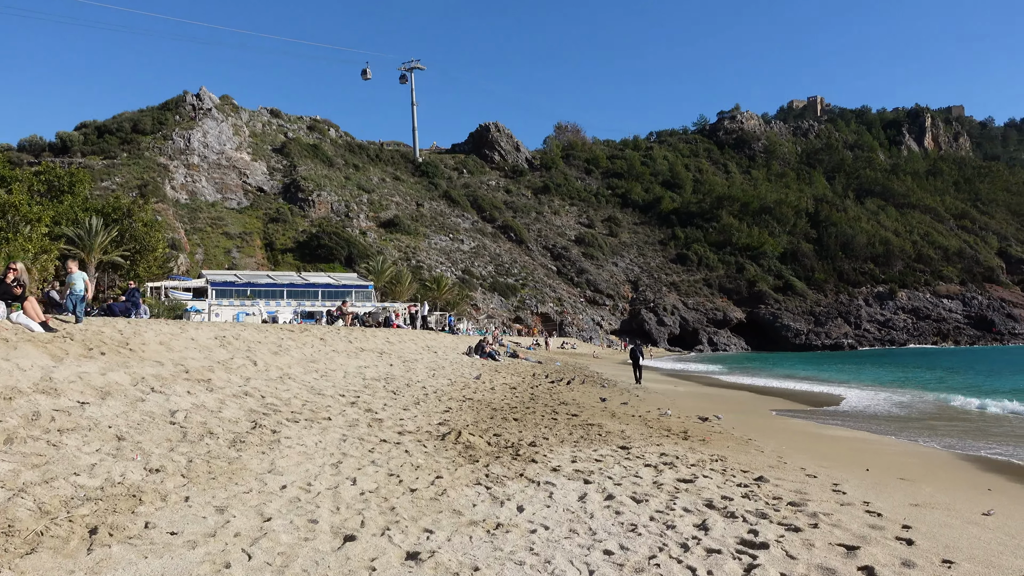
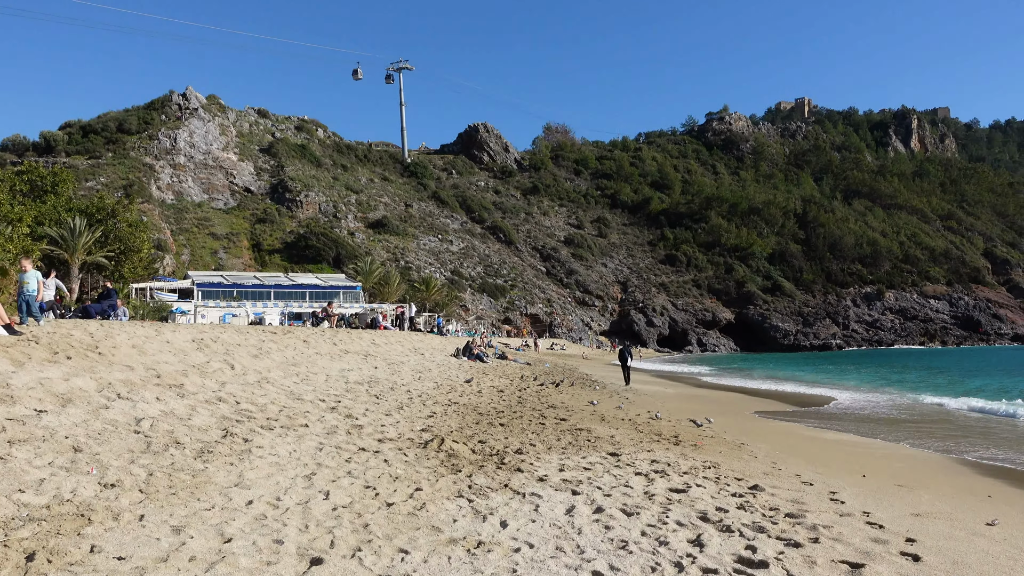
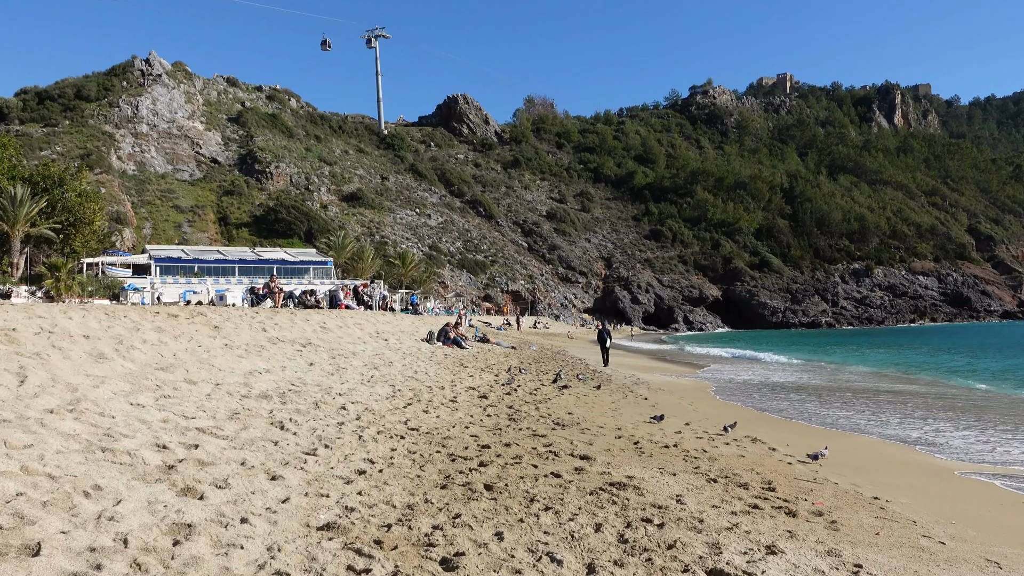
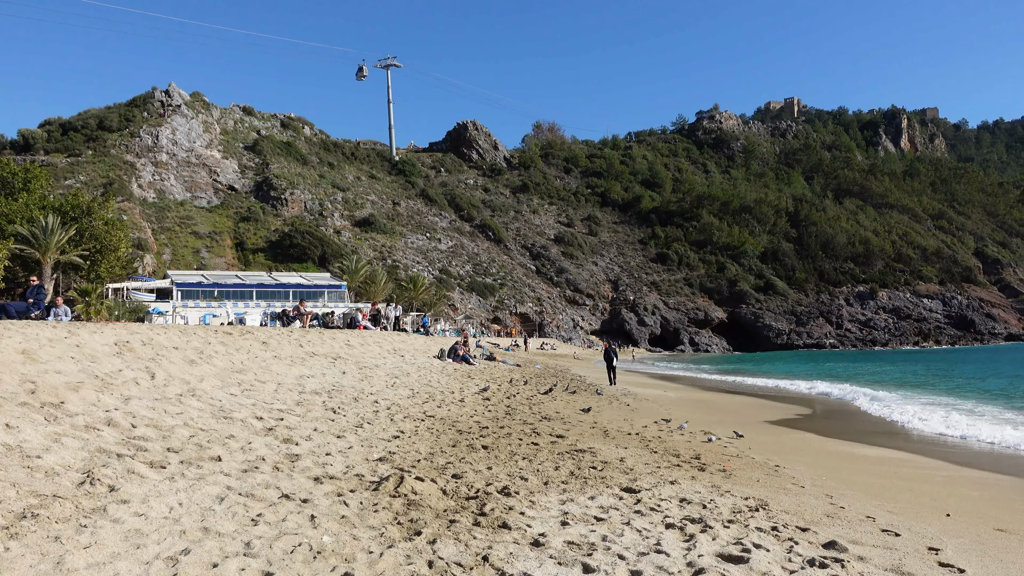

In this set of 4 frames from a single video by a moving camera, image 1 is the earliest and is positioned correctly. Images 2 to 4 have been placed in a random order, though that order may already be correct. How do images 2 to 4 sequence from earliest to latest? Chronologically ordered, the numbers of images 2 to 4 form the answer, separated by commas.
2, 4, 3
